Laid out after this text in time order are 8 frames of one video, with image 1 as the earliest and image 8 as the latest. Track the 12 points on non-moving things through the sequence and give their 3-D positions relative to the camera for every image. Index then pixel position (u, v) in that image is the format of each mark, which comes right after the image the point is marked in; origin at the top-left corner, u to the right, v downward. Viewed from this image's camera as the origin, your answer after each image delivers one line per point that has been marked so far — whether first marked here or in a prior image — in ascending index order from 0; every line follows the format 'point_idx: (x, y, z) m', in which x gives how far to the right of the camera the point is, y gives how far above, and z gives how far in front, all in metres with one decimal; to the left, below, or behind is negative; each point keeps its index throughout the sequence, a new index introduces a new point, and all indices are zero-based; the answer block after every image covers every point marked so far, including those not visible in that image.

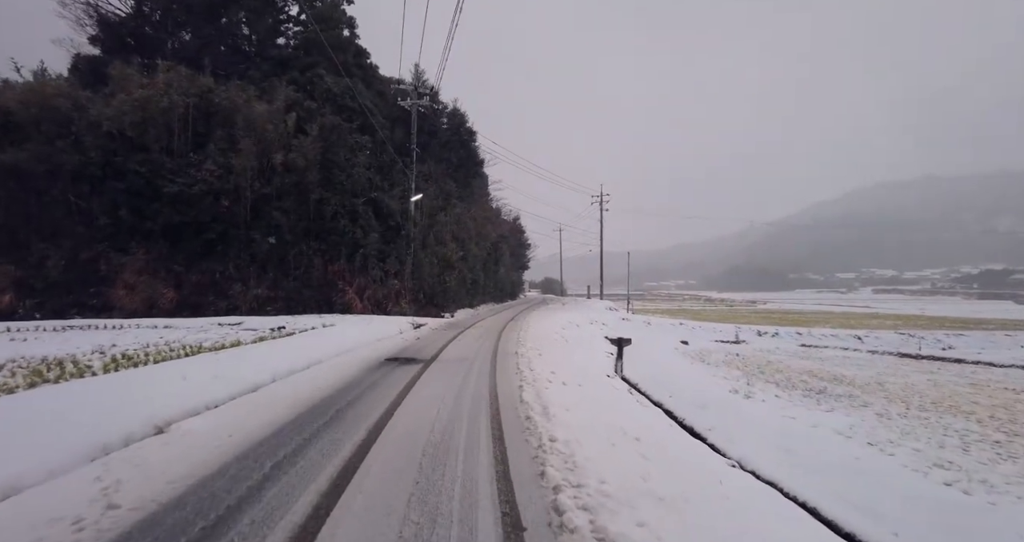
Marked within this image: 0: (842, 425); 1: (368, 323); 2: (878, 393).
0: (+6.4, -3.0, +8.5) m
1: (-6.5, -2.4, +19.7) m
2: (+9.2, -3.0, +11.0) m
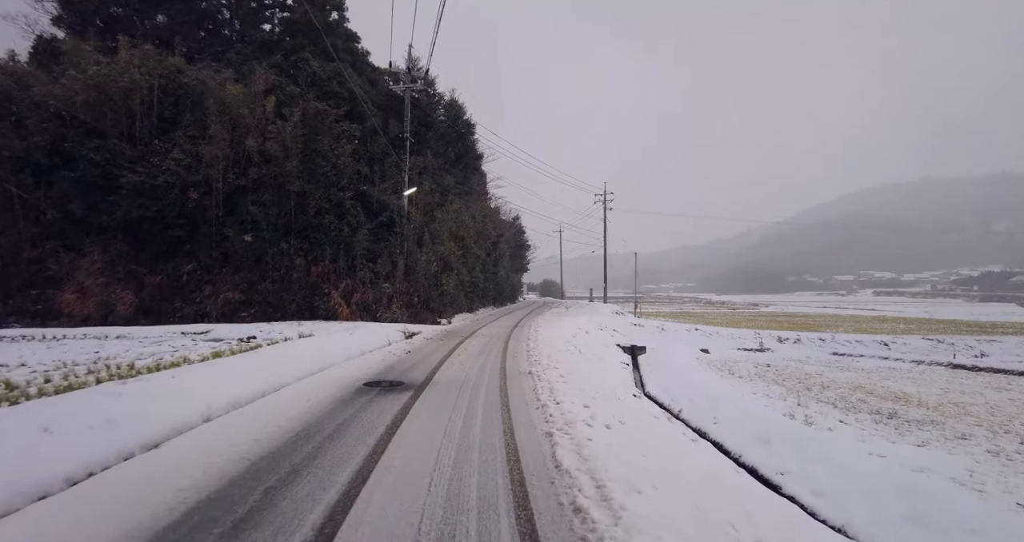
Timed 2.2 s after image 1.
0: (+6.6, -3.0, +6.6) m
1: (-6.4, -2.4, +17.6) m
2: (+9.4, -3.0, +9.1) m
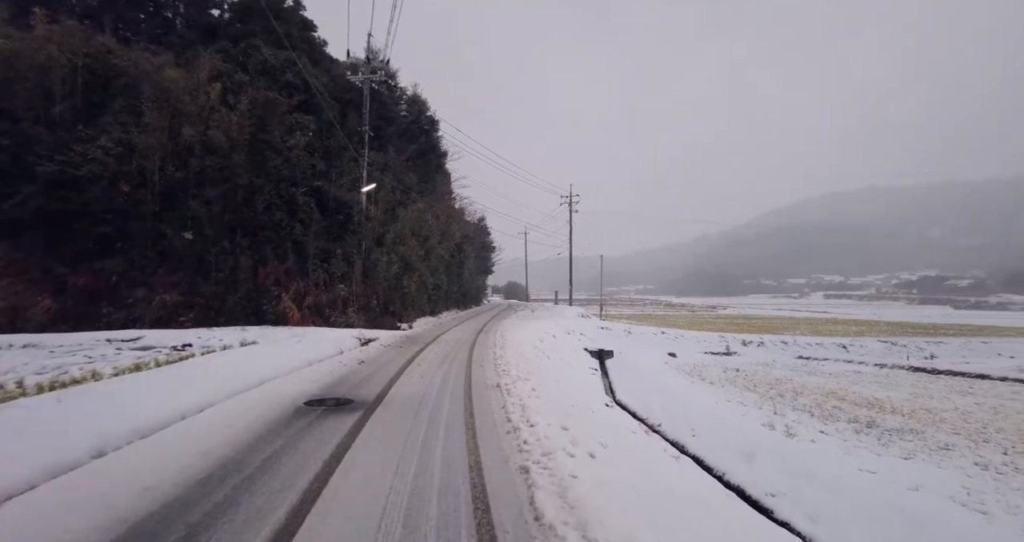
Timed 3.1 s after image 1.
0: (+6.2, -3.0, +6.2) m
1: (-7.7, -2.5, +16.2) m
2: (+8.8, -3.1, +8.9) m
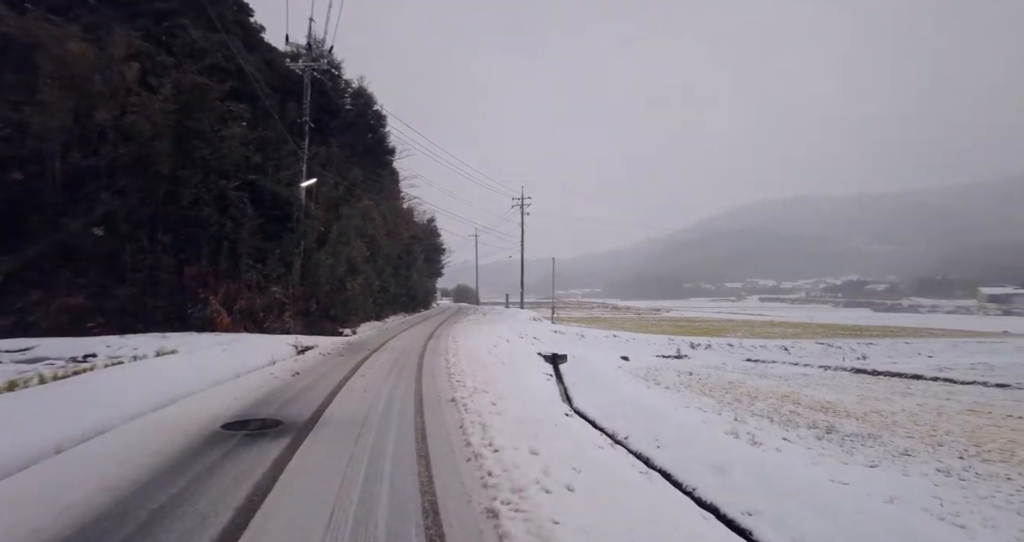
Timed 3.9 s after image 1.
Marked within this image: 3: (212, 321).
0: (+5.6, -3.1, +6.0) m
1: (-9.2, -2.5, +14.5) m
2: (+7.9, -3.2, +9.0) m
3: (-12.1, -2.0, +18.1) m
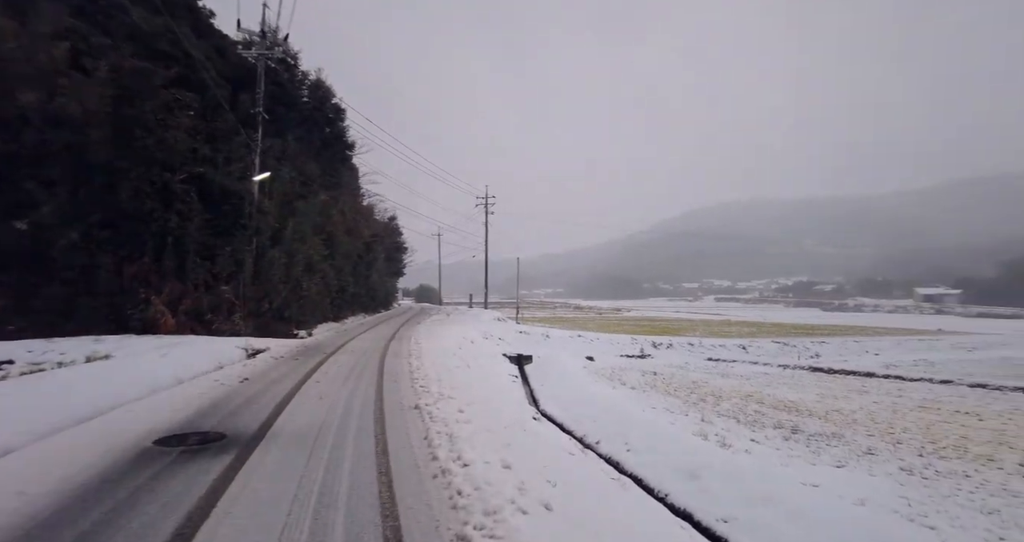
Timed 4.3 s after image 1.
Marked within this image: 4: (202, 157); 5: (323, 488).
0: (+5.2, -3.1, +6.1) m
1: (-10.2, -2.5, +13.3) m
2: (+7.3, -3.3, +9.3) m
3: (-13.4, -1.9, +16.7) m
4: (-13.7, +5.1, +19.5) m
5: (-2.1, -2.3, +4.8) m
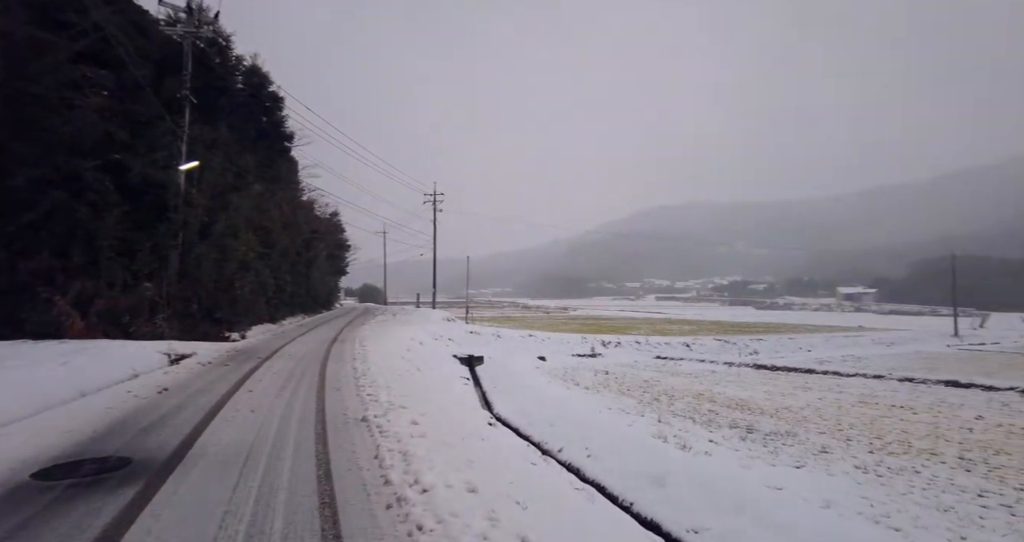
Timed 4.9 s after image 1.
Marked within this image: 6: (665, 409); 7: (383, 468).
0: (+4.7, -3.2, +6.1) m
1: (-11.4, -2.4, +11.5) m
2: (+6.4, -3.3, +9.5) m
3: (-15.0, -1.8, +14.4) m
4: (-15.6, +5.2, +17.3) m
5: (-2.4, -2.3, +4.0) m
6: (+4.3, -3.9, +12.5) m
7: (-1.7, -2.5, +5.7) m
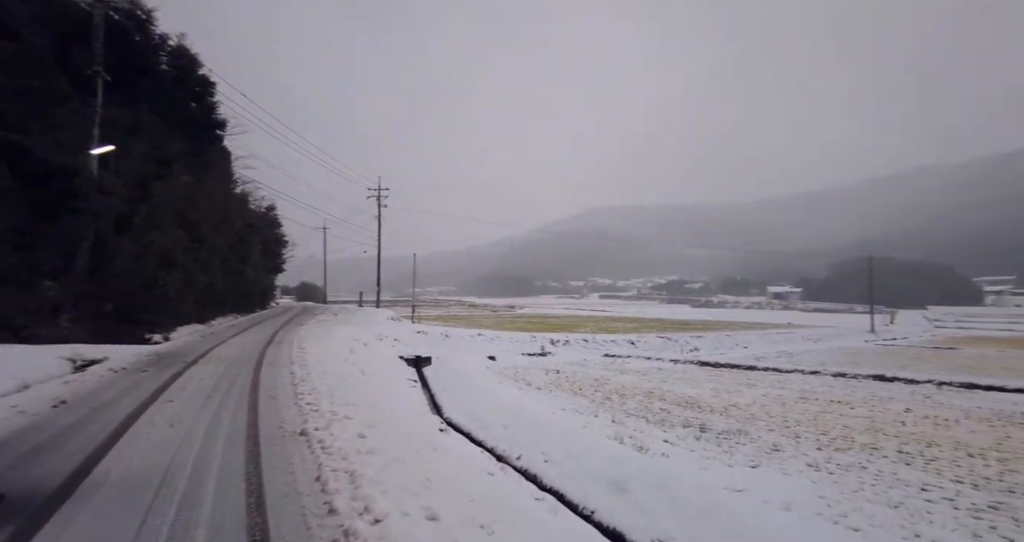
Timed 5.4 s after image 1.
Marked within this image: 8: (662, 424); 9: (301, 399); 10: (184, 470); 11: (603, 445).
0: (+4.2, -3.2, +6.2) m
1: (-12.5, -2.3, +9.6) m
2: (+5.4, -3.3, +9.7) m
3: (-16.4, -1.7, +12.1) m
4: (-17.2, +5.4, +14.8) m
5: (-2.6, -2.3, +3.3) m
6: (+3.0, -3.9, +12.5) m
7: (-2.1, -2.5, +5.0) m
8: (+3.6, -3.7, +10.6) m
9: (-4.7, -2.9, +9.9) m
10: (-4.4, -2.6, +5.9) m
11: (+2.0, -3.7, +9.4) m
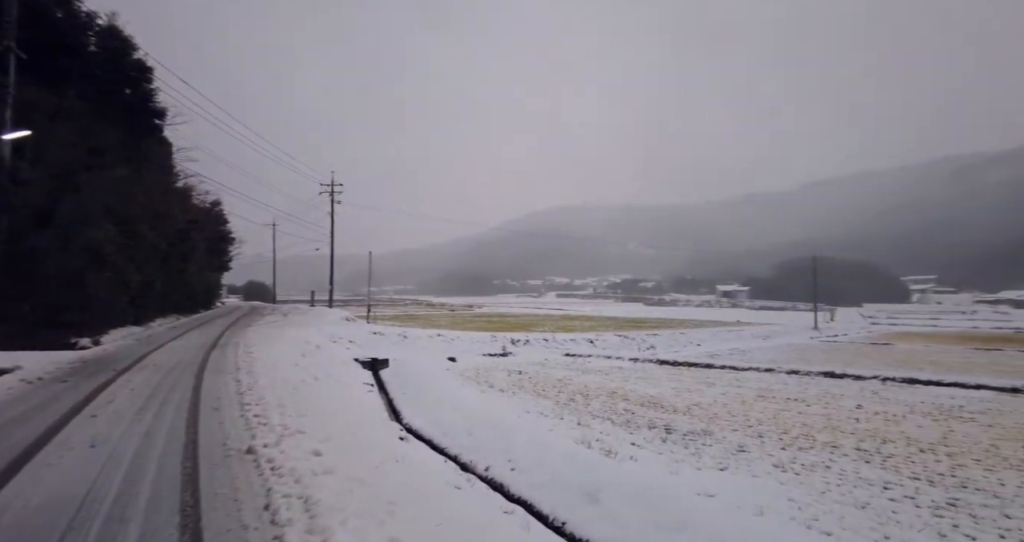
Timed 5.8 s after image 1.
0: (+3.8, -3.2, +6.2) m
1: (-13.1, -2.3, +8.0) m
2: (+4.7, -3.4, +9.8) m
3: (-17.2, -1.7, +10.2) m
4: (-18.3, +5.4, +12.8) m
5: (-2.7, -2.4, +2.6) m
6: (+2.1, -3.9, +12.3) m
7: (-2.4, -2.6, +4.4) m
8: (+2.8, -3.7, +10.6) m
9: (-5.5, -2.9, +9.1) m
10: (-4.7, -2.7, +5.1) m
11: (+1.3, -3.8, +9.2) m
